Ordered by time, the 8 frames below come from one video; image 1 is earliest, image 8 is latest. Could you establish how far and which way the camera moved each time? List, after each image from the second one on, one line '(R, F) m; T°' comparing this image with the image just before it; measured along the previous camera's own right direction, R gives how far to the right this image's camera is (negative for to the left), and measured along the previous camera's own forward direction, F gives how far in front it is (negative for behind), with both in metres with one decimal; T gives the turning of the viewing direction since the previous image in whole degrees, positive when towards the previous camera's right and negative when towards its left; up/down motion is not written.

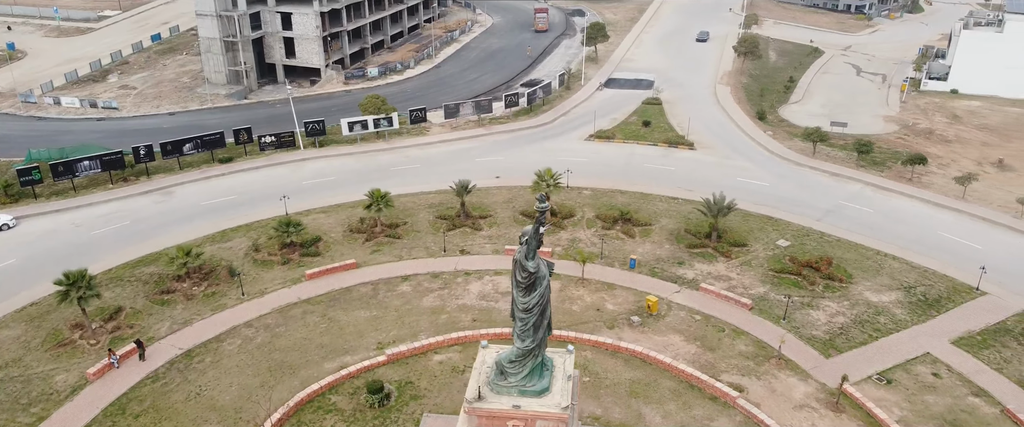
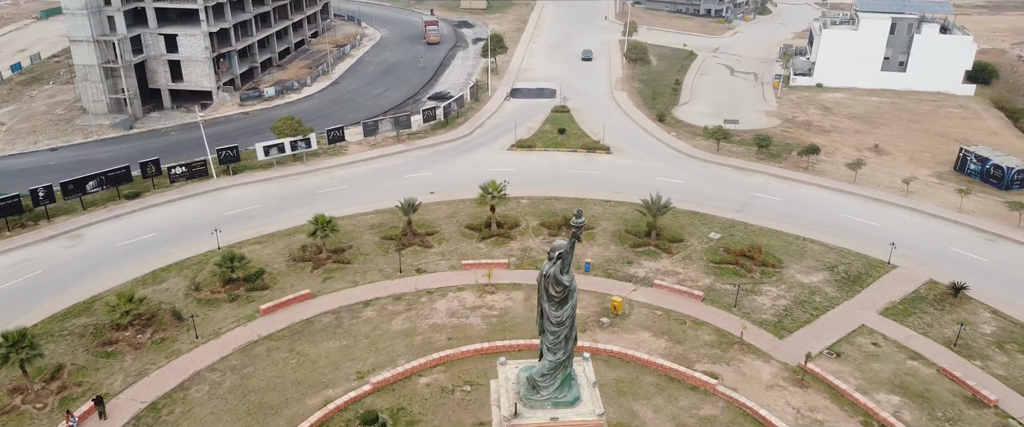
(-1.9, +0.1) m; +8°
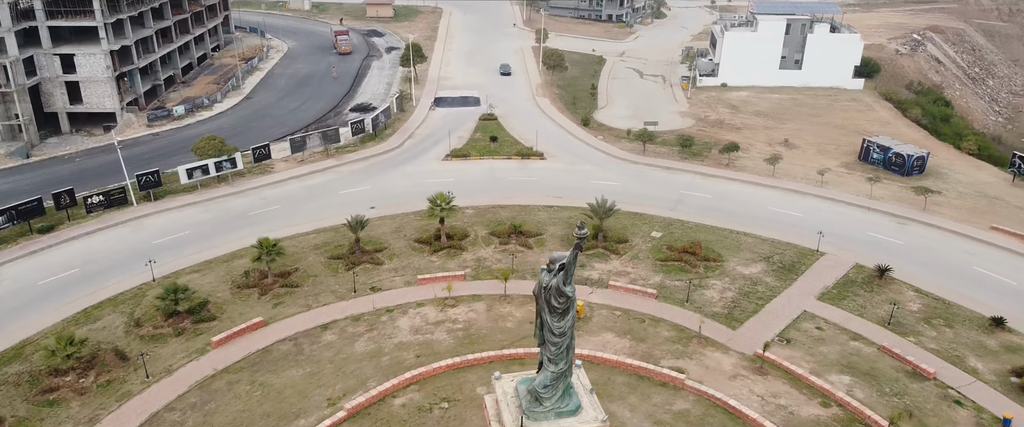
(-1.1, 0.0) m; +7°
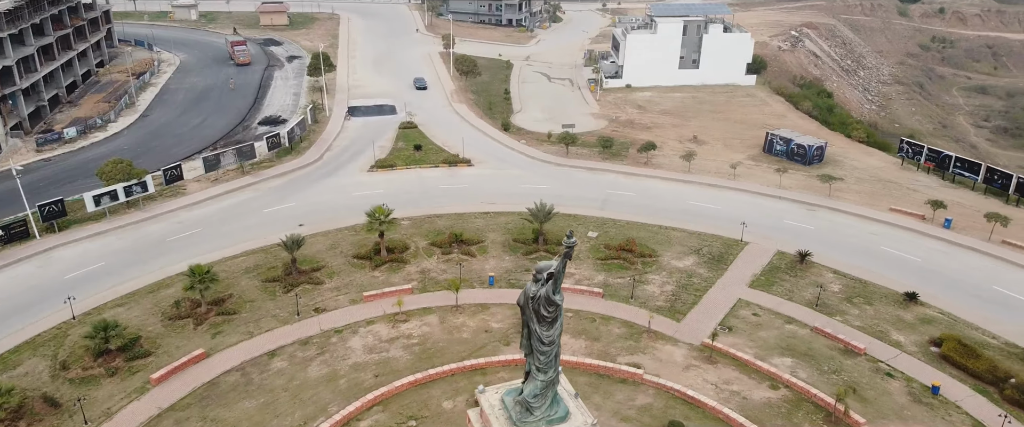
(-1.0, 0.0) m; +7°
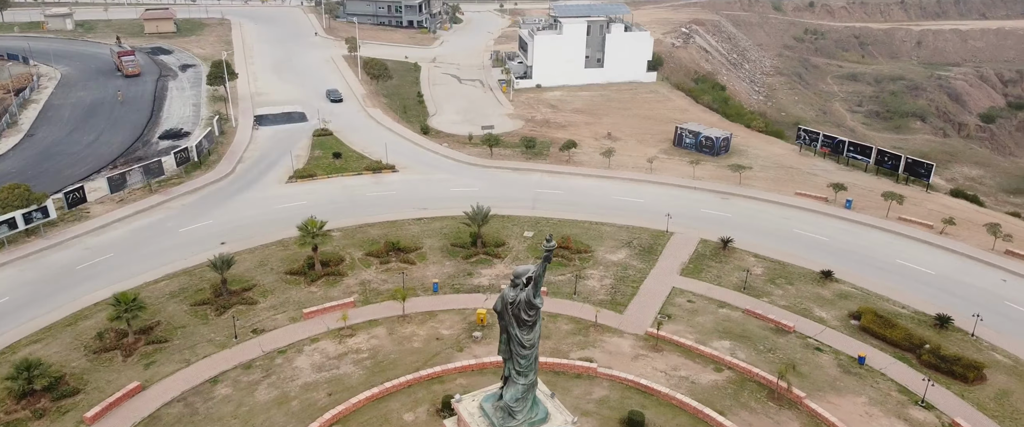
(-0.9, -0.1) m; +7°
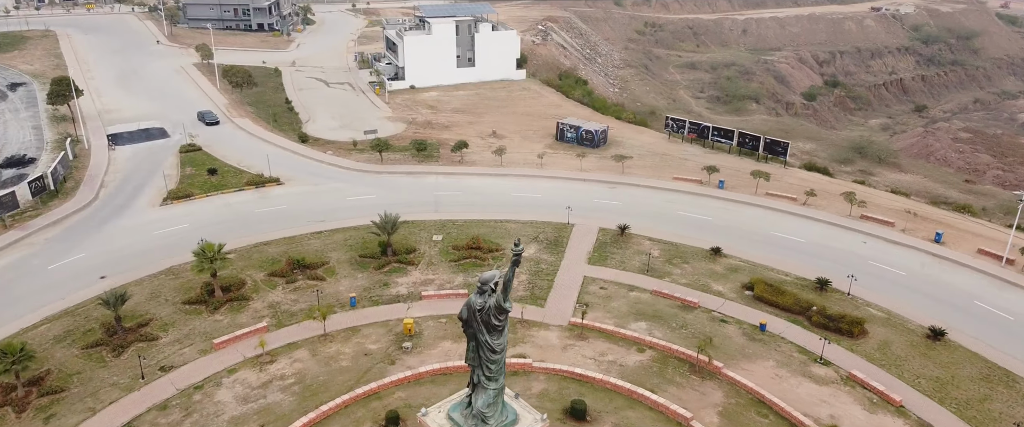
(-1.2, 0.0) m; +10°
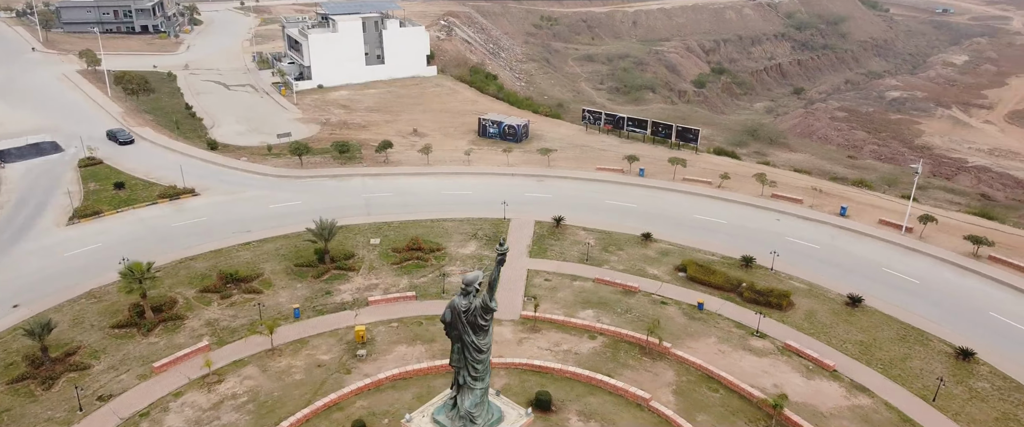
(-0.9, -0.1) m; +7°
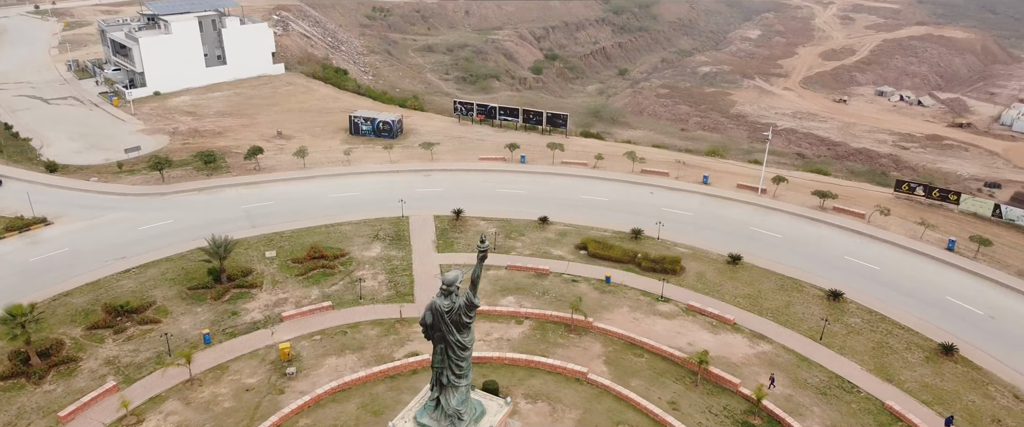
(-1.6, -0.5) m; +11°
